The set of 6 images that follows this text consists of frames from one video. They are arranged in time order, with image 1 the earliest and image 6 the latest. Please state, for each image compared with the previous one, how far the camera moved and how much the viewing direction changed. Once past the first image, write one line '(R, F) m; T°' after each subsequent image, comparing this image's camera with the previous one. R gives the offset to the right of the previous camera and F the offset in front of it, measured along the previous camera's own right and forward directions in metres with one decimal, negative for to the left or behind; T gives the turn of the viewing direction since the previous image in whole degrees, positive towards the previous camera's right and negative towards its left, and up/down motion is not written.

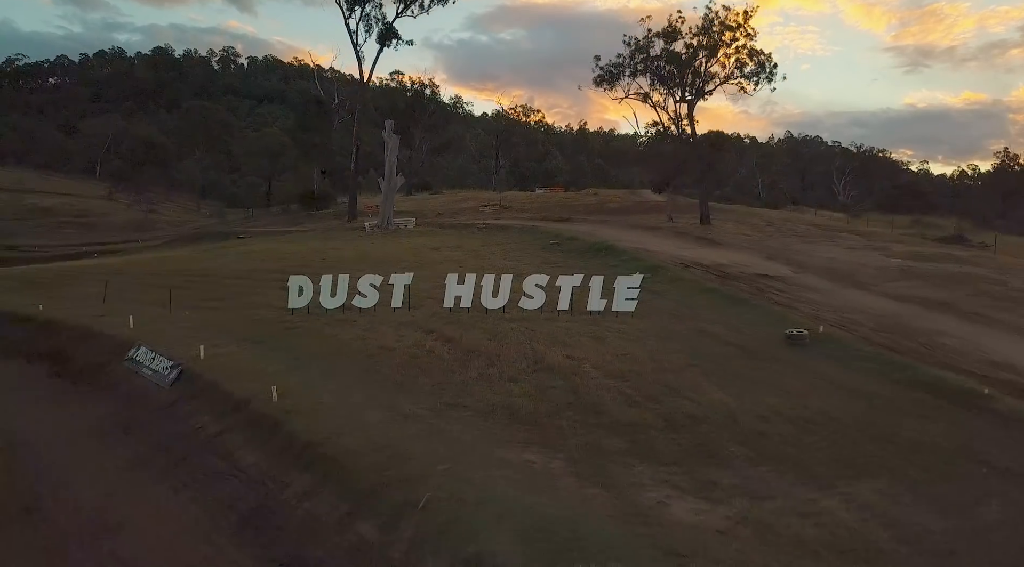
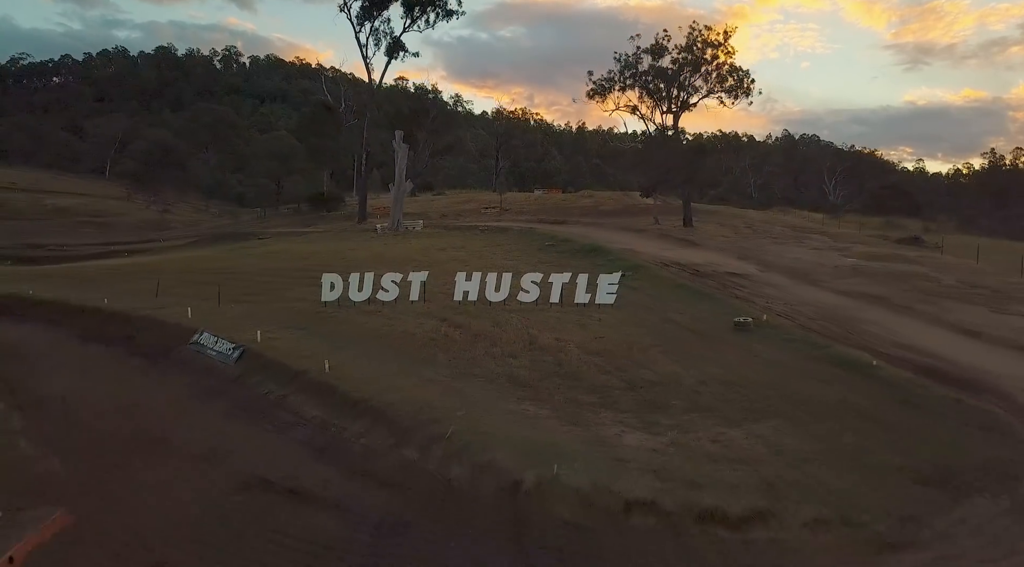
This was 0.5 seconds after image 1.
(0.0, -1.7) m; 0°
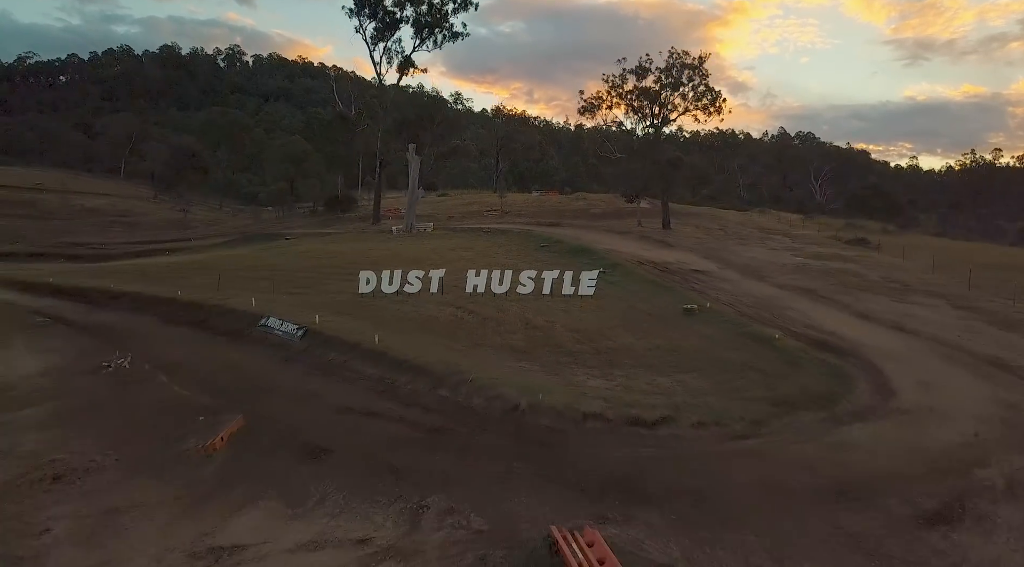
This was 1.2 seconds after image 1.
(0.0, -2.8) m; 0°
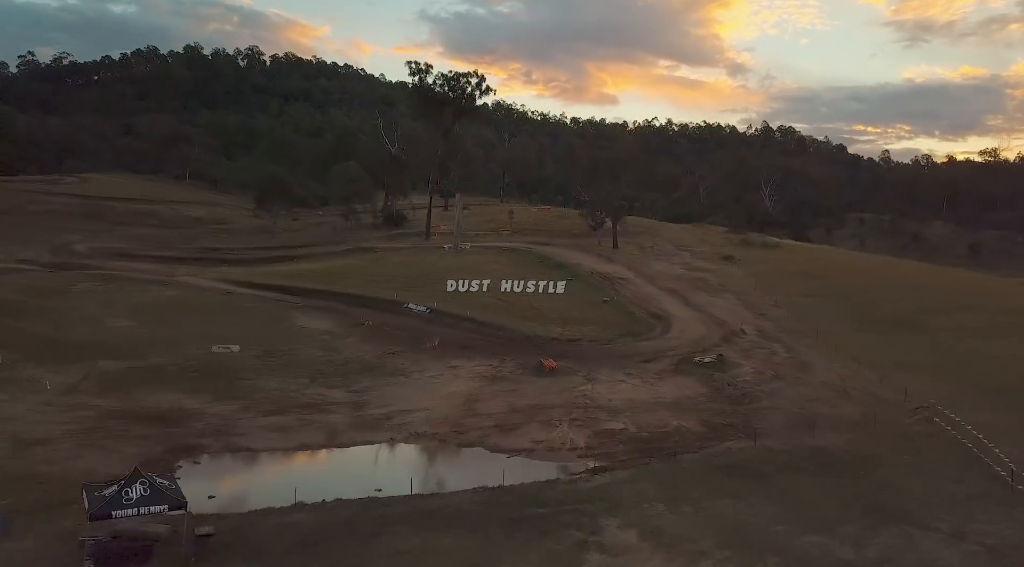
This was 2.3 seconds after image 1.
(-0.5, -14.1) m; 0°
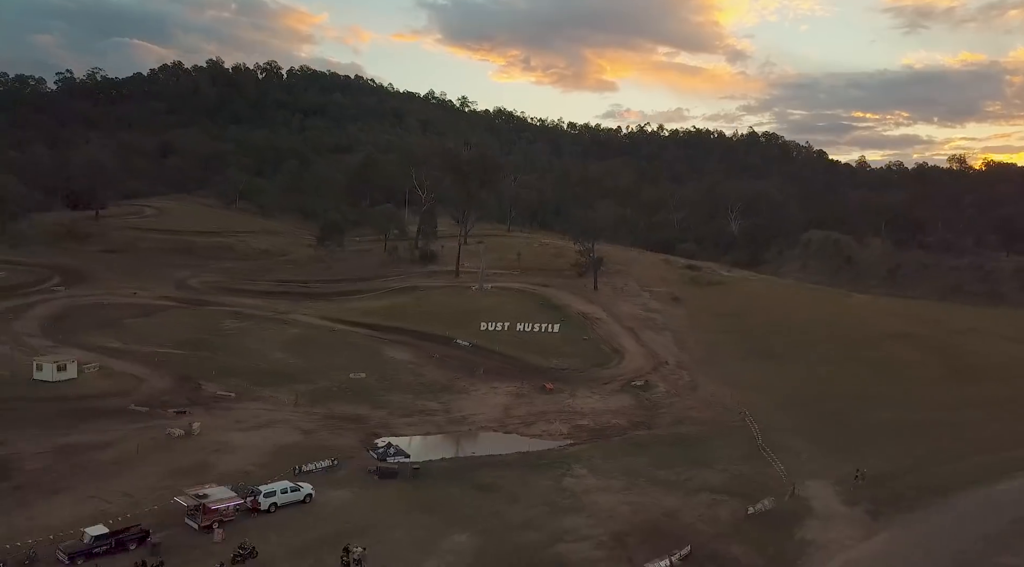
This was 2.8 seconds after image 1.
(-0.7, -14.2) m; 0°
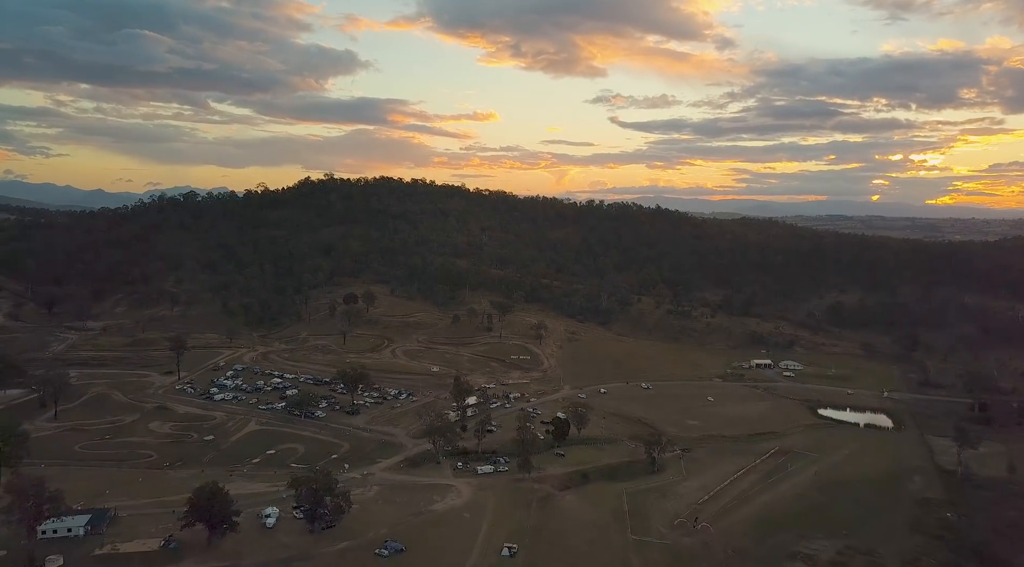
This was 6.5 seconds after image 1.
(-4.1, -132.1) m; +1°
